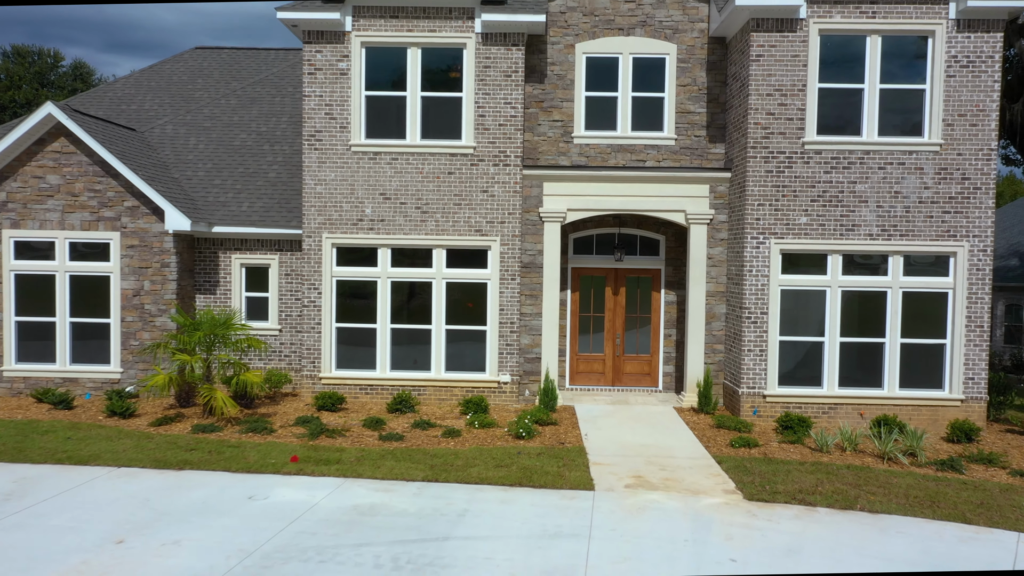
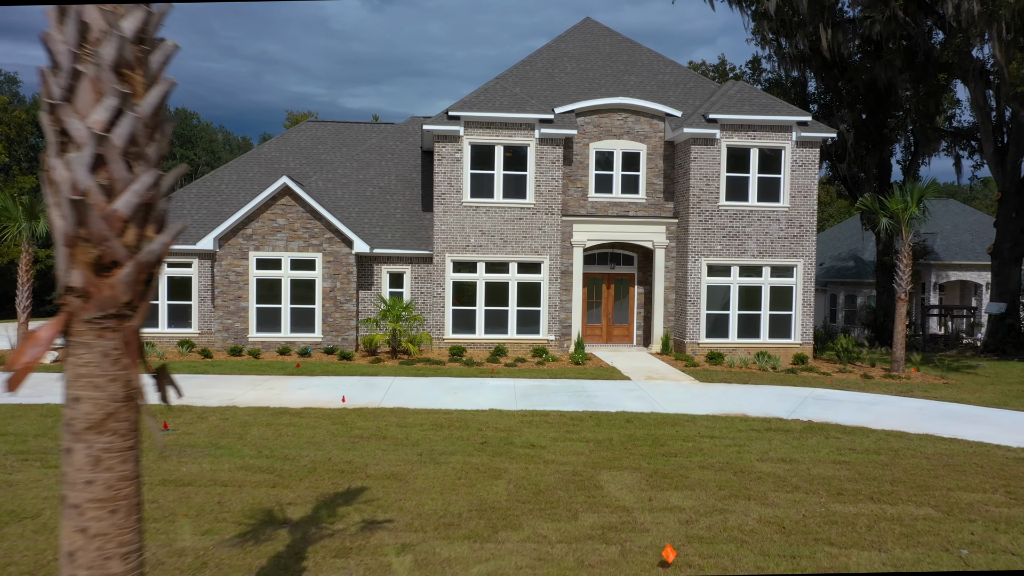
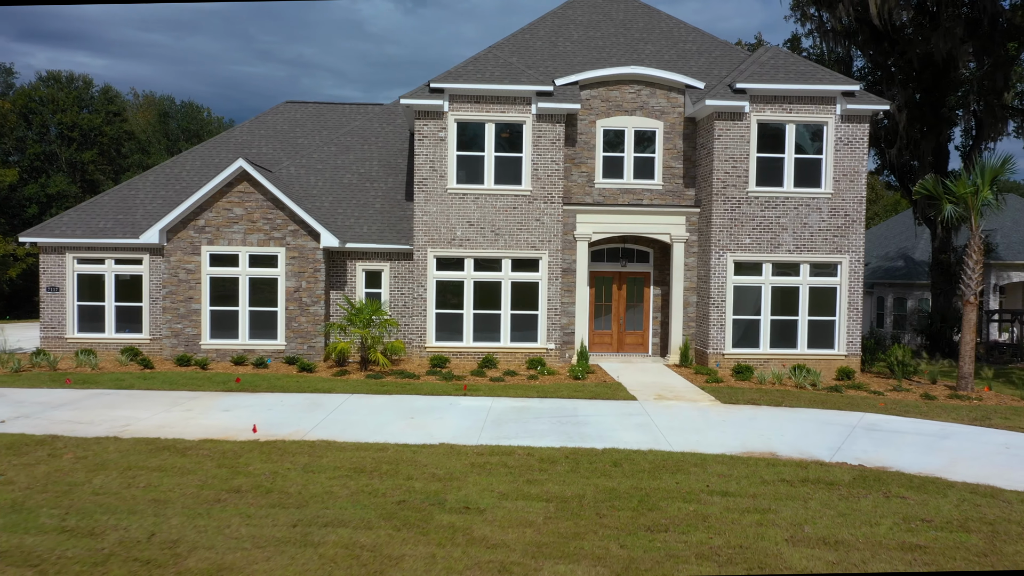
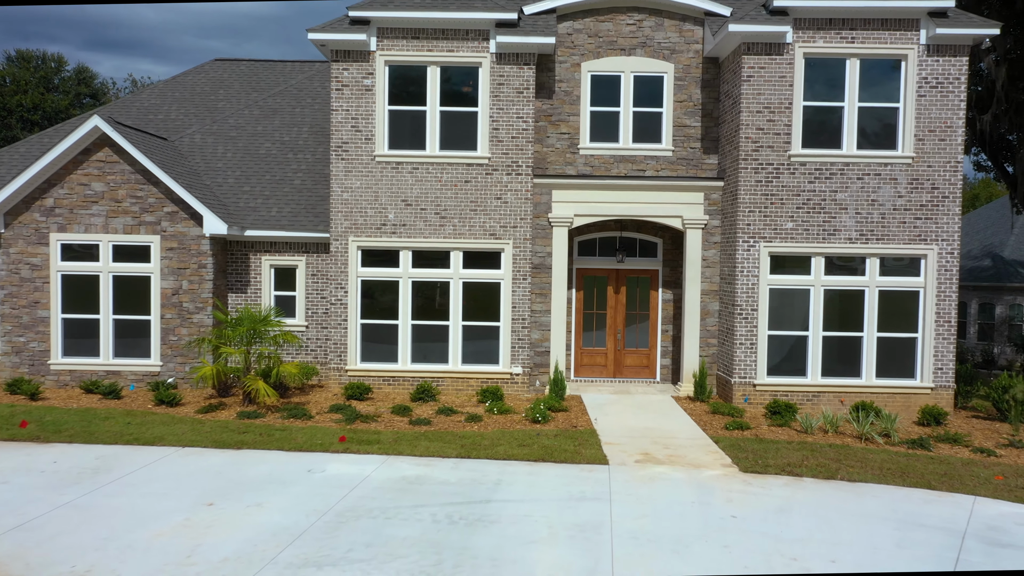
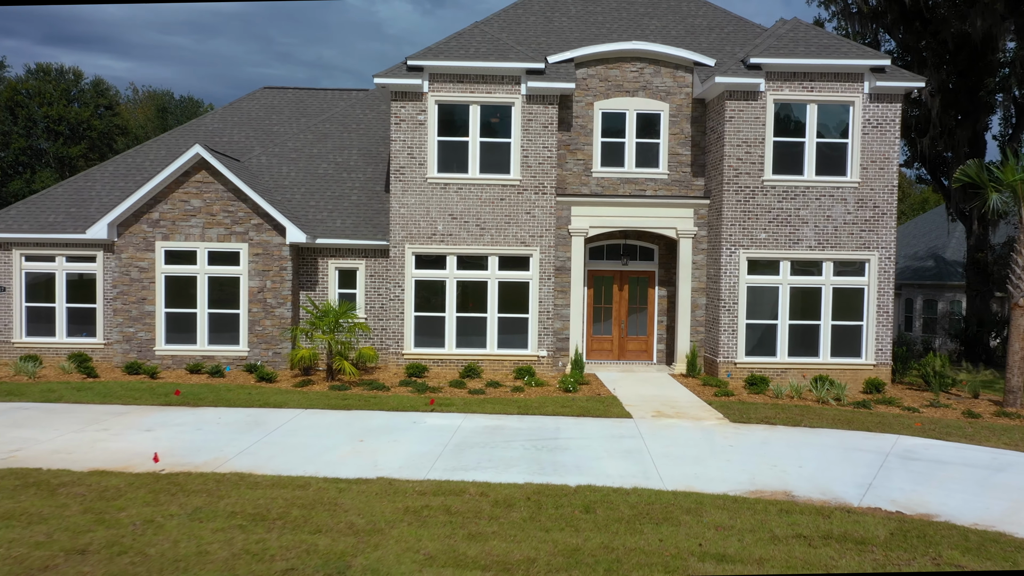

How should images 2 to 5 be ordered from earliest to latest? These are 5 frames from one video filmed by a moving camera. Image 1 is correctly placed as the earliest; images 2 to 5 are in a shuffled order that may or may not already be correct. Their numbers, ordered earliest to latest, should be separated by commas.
4, 5, 3, 2
